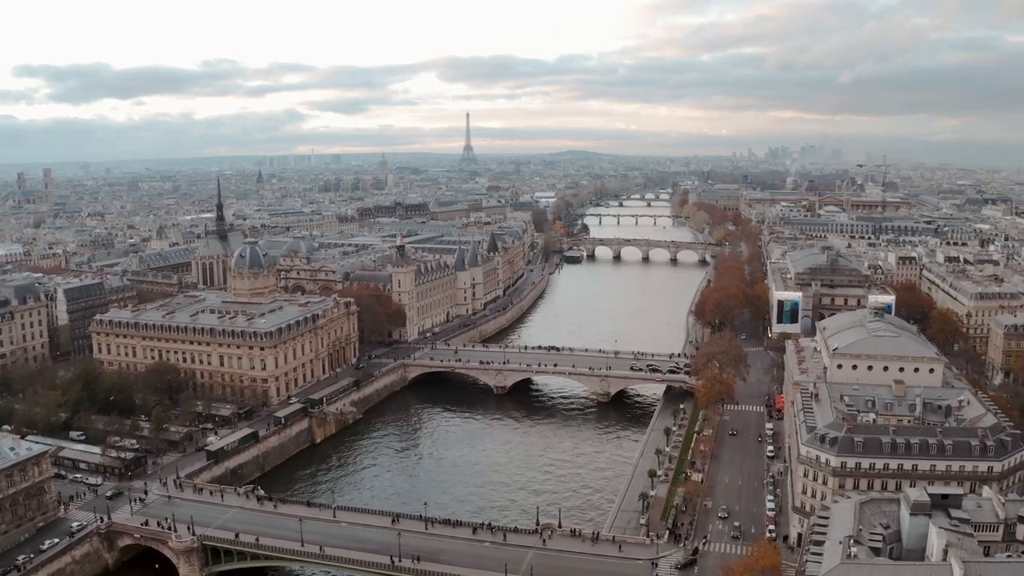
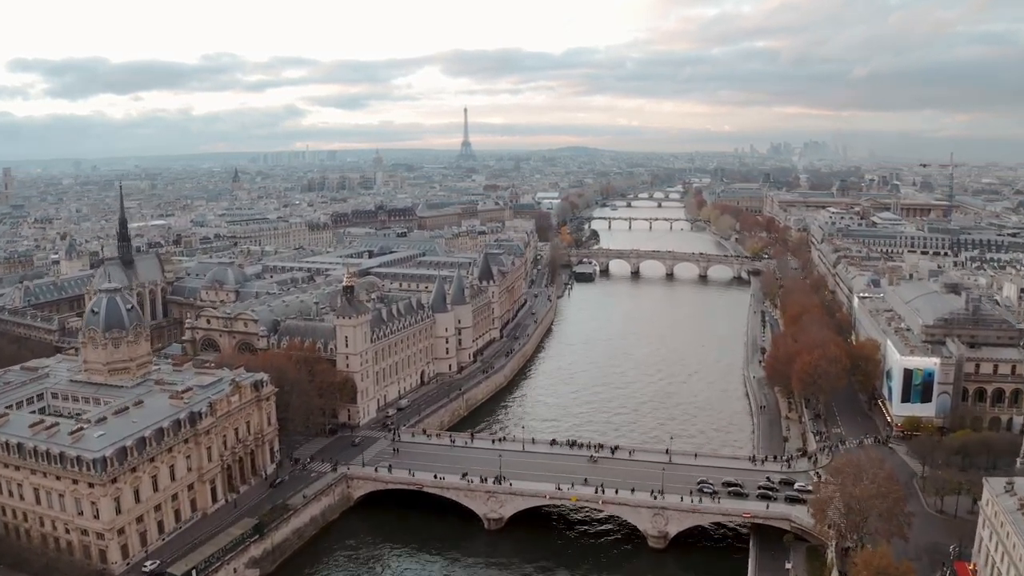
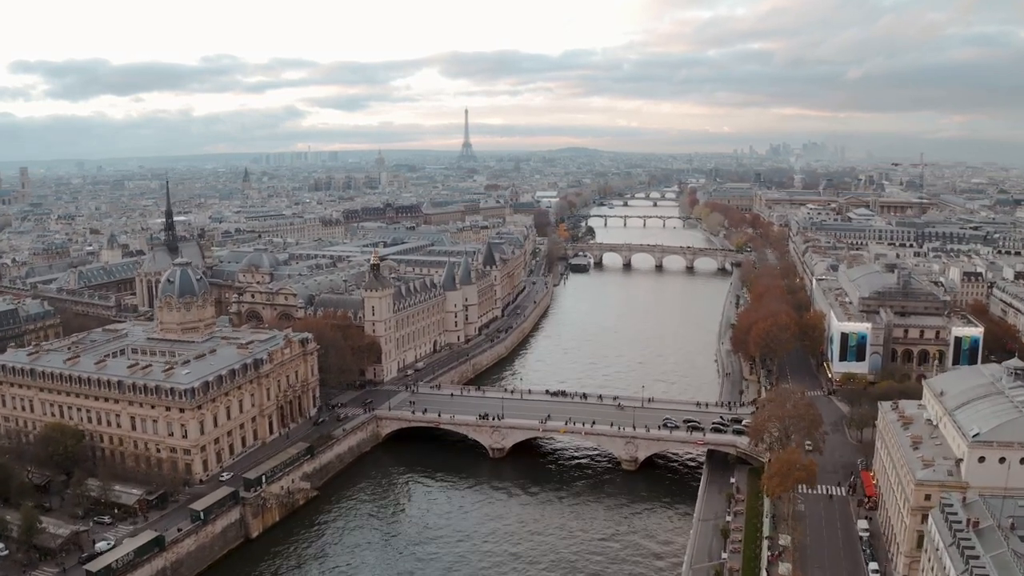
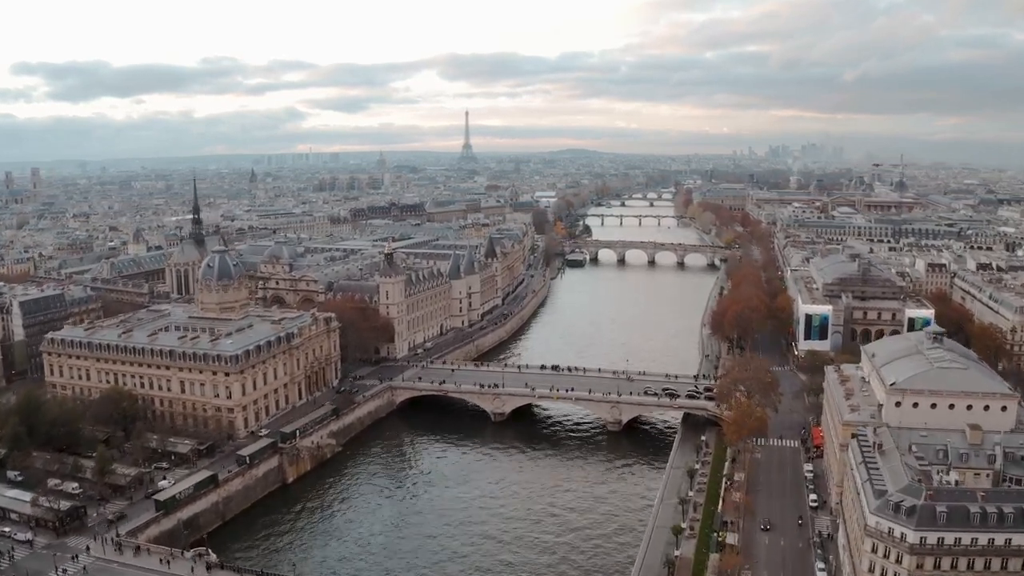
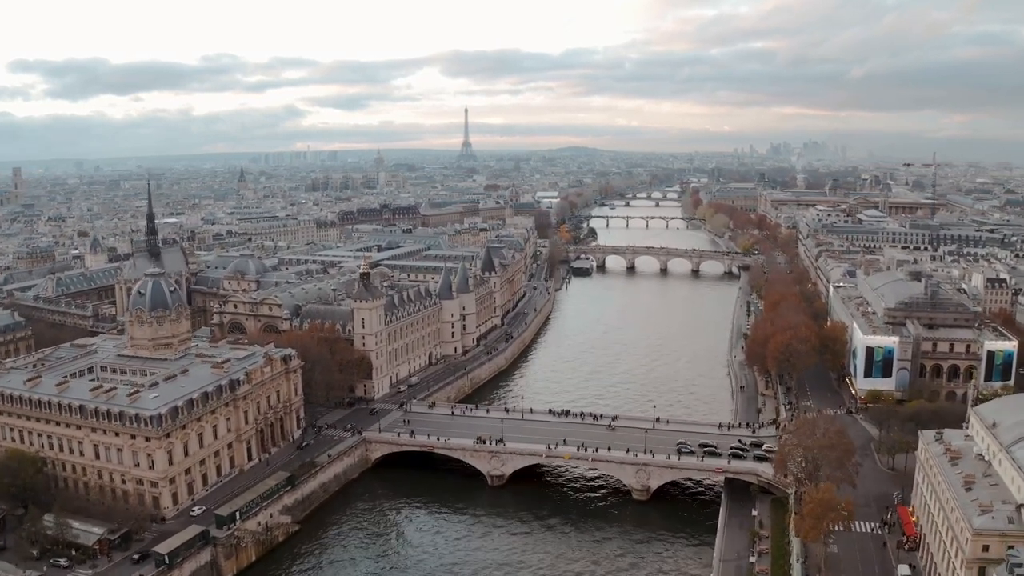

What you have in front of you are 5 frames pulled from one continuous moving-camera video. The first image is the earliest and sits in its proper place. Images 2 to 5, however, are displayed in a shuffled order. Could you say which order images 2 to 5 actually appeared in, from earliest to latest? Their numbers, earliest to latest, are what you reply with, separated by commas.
4, 3, 5, 2
